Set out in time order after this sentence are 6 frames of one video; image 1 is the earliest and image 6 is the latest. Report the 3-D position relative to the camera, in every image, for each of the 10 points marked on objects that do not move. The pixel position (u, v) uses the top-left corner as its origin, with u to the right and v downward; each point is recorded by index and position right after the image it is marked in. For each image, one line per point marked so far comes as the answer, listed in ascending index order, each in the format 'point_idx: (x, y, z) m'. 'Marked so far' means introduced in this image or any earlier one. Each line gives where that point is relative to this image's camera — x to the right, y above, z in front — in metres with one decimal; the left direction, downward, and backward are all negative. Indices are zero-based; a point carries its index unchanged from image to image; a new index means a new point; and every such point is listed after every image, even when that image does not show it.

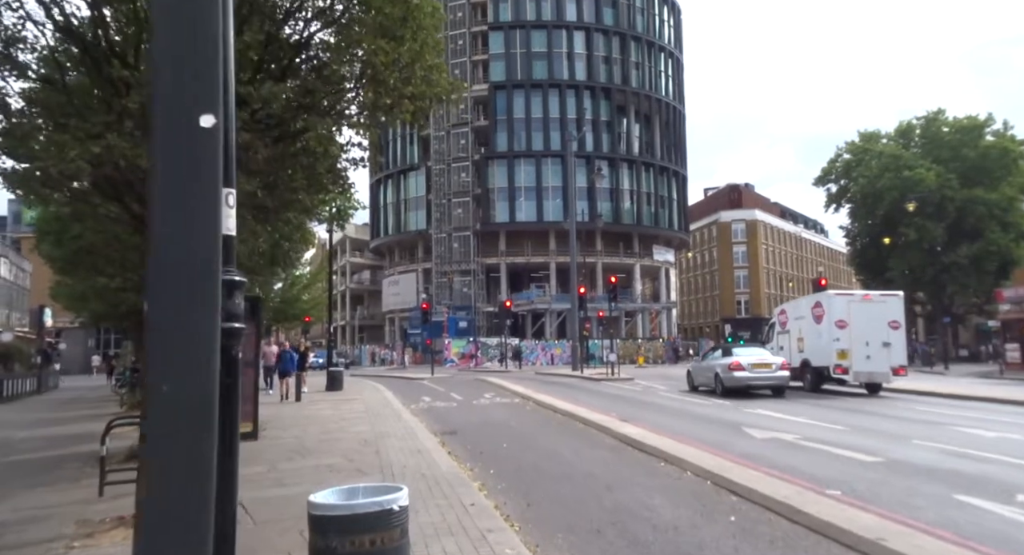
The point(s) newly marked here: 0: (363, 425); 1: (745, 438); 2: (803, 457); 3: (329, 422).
0: (-3.3, -3.3, +15.5) m
1: (+4.1, -2.8, +12.4) m
2: (+4.3, -2.6, +10.4) m
3: (-4.3, -3.4, +16.3) m
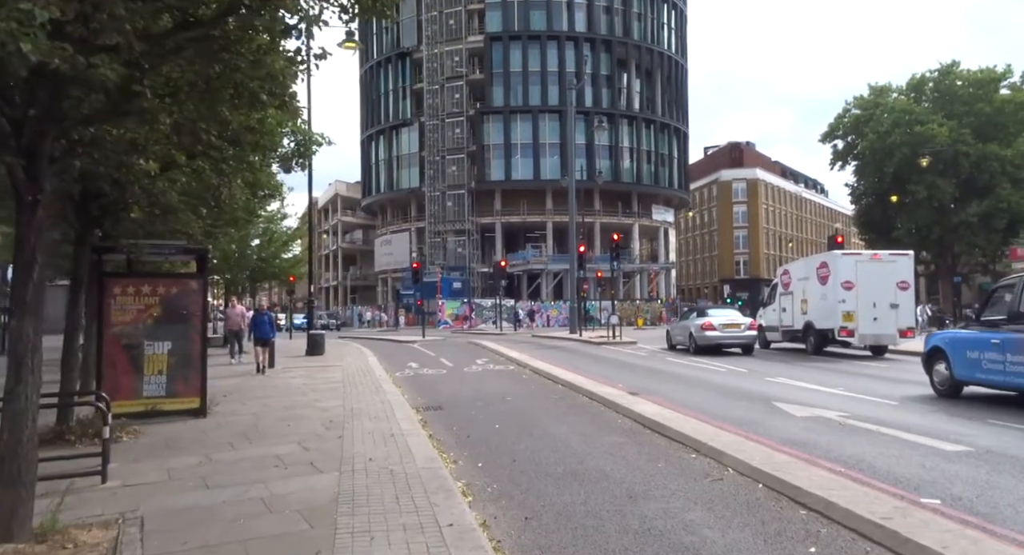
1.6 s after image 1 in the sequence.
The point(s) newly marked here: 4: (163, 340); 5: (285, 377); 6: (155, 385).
0: (-3.5, -2.4, +13.5) m
1: (+4.0, -2.1, +10.4) m
2: (+4.2, -2.0, +8.4) m
3: (-4.4, -2.4, +14.3) m
4: (-5.7, -1.0, +11.4) m
5: (-6.0, -2.6, +18.2) m
6: (-5.8, -1.8, +11.4) m
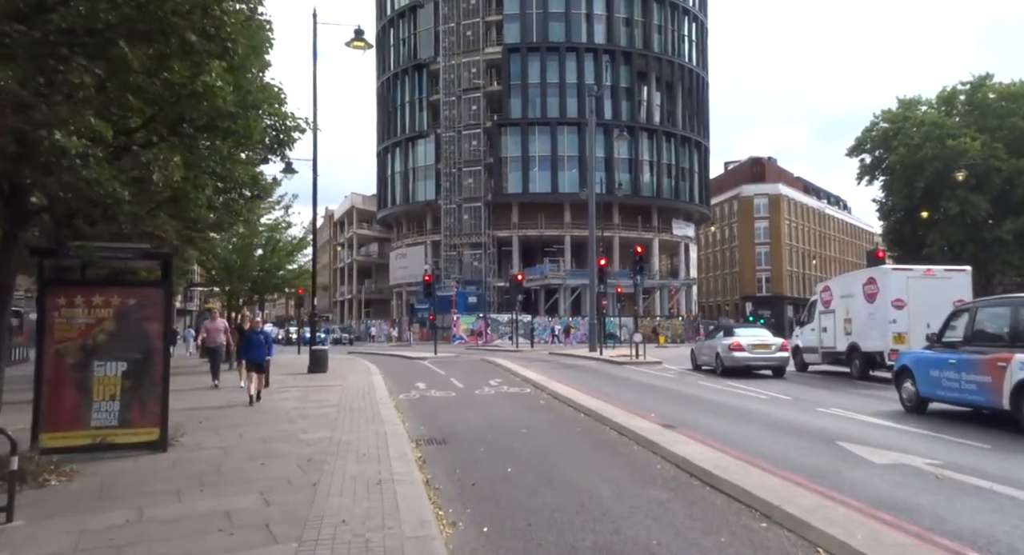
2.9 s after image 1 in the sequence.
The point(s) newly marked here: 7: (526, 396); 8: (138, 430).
0: (-3.2, -2.5, +11.8) m
1: (+4.2, -2.3, +8.4) m
2: (+4.3, -2.2, +6.5) m
3: (-4.1, -2.6, +12.5) m
4: (-5.5, -1.1, +9.7) m
5: (-5.6, -2.8, +16.5) m
6: (-5.6, -1.9, +9.7) m
7: (+0.4, -2.9, +17.3) m
8: (-5.2, -2.2, +9.8) m
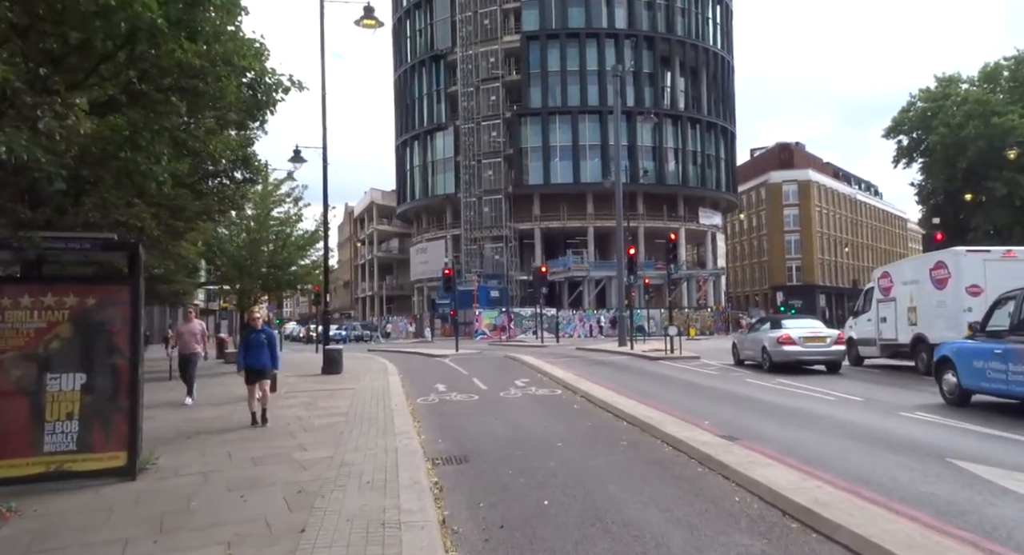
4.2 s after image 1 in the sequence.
0: (-2.7, -2.4, +10.1) m
1: (+4.5, -2.0, +6.6) m
2: (+4.6, -1.9, +4.6) m
3: (-3.6, -2.5, +10.9) m
4: (-5.1, -1.1, +8.1) m
5: (-5.0, -2.7, +14.9) m
6: (-5.2, -1.8, +8.1) m
7: (+1.0, -2.7, +15.5) m
8: (-4.8, -2.1, +8.2) m
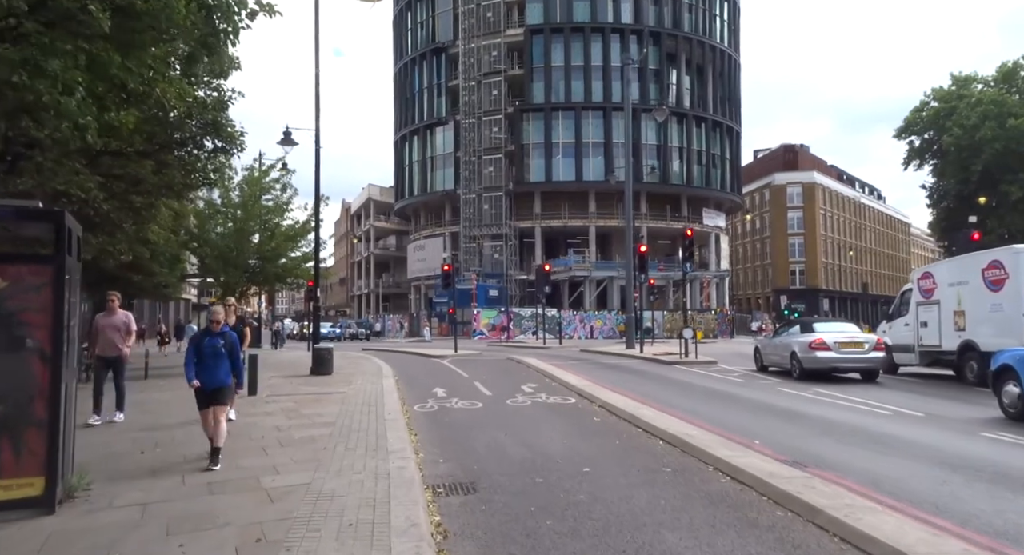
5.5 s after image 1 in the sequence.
0: (-2.5, -2.2, +8.3) m
1: (+4.8, -2.0, +4.8) m
2: (+4.9, -1.9, +2.8) m
3: (-3.4, -2.3, +9.1) m
4: (-4.8, -0.9, +6.3) m
5: (-4.8, -2.5, +13.1) m
6: (-5.0, -1.6, +6.3) m
7: (+1.2, -2.5, +13.7) m
8: (-4.6, -1.9, +6.4) m
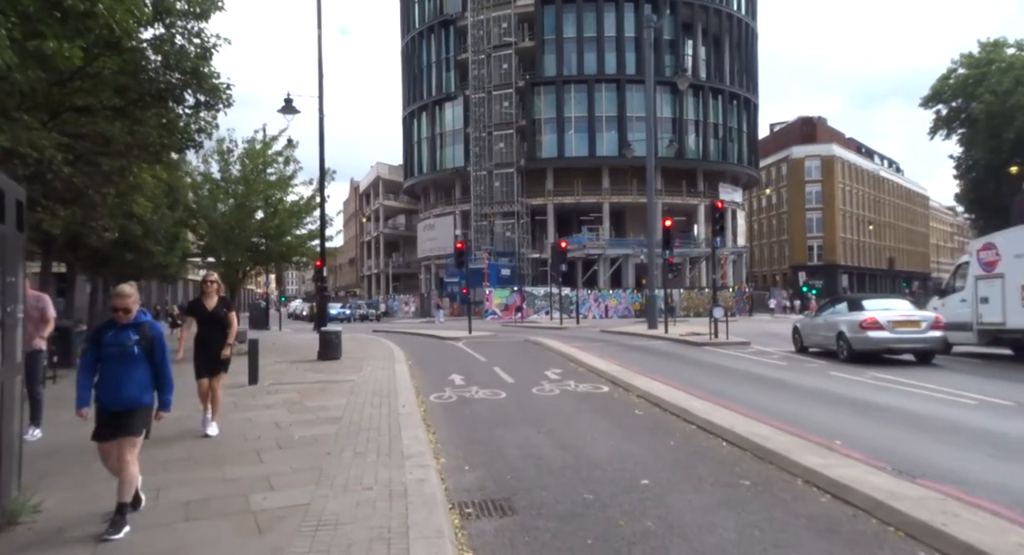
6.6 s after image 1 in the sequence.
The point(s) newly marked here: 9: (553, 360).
0: (-2.1, -2.0, +6.9) m
1: (+5.1, -1.7, +3.3) m
2: (+5.2, -1.7, +1.3) m
3: (-3.0, -2.0, +7.7) m
4: (-4.5, -0.7, +4.9) m
5: (-4.3, -2.1, +11.8) m
6: (-4.6, -1.4, +4.9) m
7: (+1.7, -2.1, +12.3) m
8: (-4.2, -1.7, +5.0) m
9: (+1.1, -2.2, +18.9) m
